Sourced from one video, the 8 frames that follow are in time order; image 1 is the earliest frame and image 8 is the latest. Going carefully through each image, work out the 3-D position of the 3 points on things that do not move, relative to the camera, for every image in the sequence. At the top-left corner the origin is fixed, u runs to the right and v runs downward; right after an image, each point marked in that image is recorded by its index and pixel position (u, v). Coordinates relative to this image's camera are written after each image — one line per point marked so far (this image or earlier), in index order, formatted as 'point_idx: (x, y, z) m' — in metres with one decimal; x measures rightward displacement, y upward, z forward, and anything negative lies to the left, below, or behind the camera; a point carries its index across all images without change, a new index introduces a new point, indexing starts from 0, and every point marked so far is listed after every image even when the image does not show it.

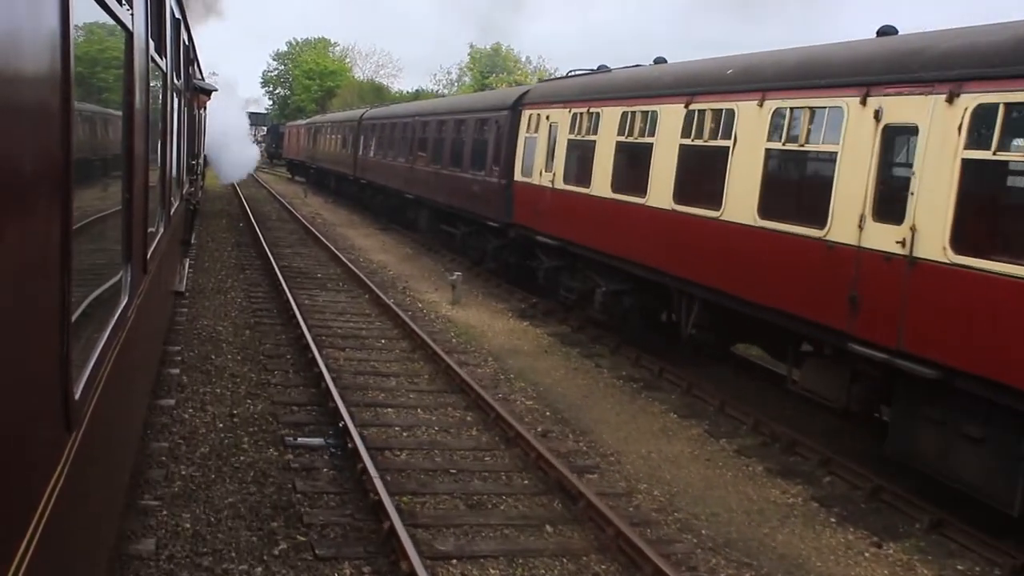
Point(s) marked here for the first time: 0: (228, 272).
0: (-3.4, +0.2, +13.8) m
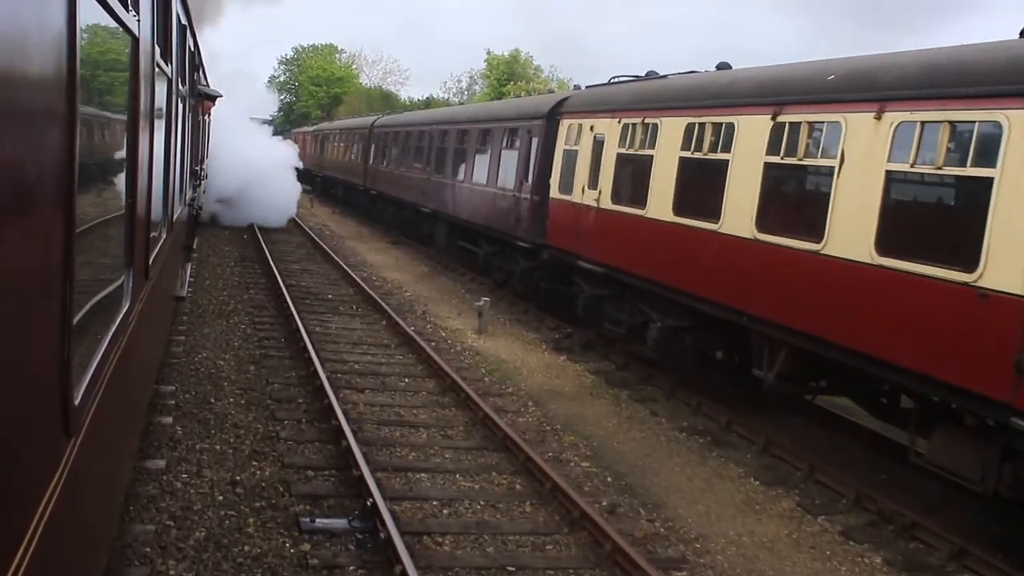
0: (-3.1, 0.0, +12.5) m
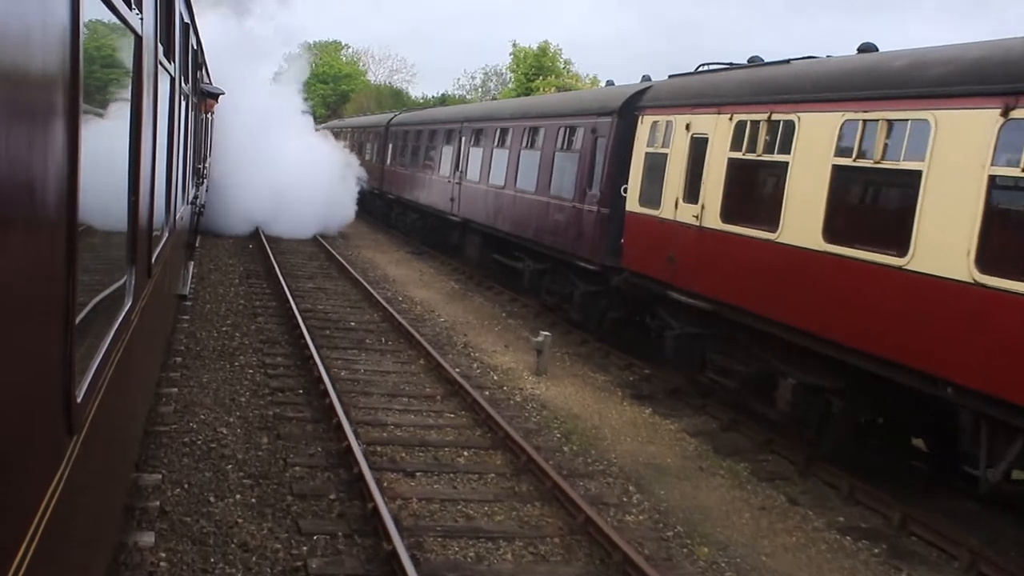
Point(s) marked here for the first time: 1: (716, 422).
0: (-2.5, -0.3, +10.5) m
1: (+1.4, -0.9, +8.1) m
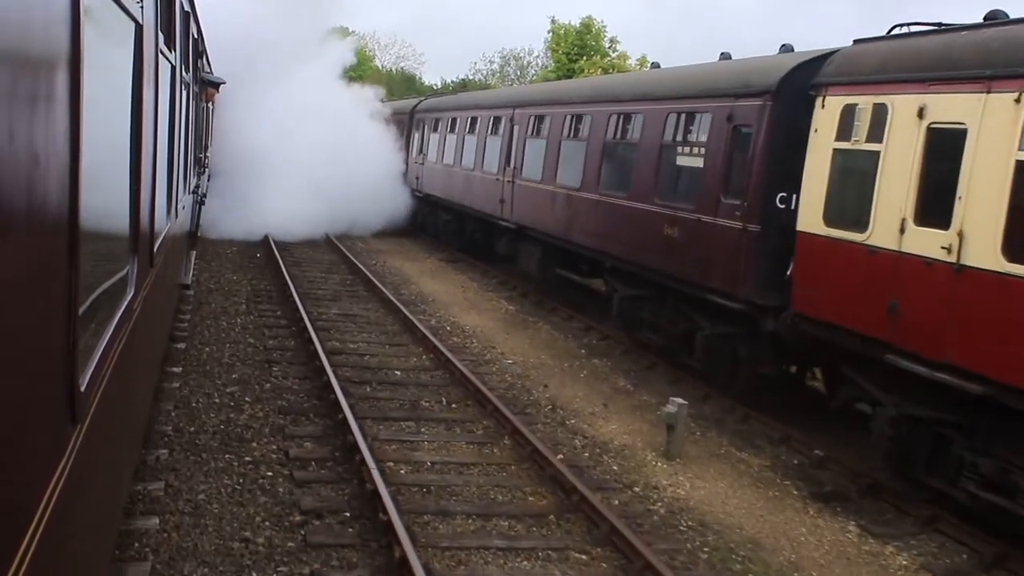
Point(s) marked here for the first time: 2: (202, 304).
0: (-1.8, -0.6, +7.8) m
1: (+2.1, -1.2, +5.4) m
2: (-2.9, -0.1, +10.6) m
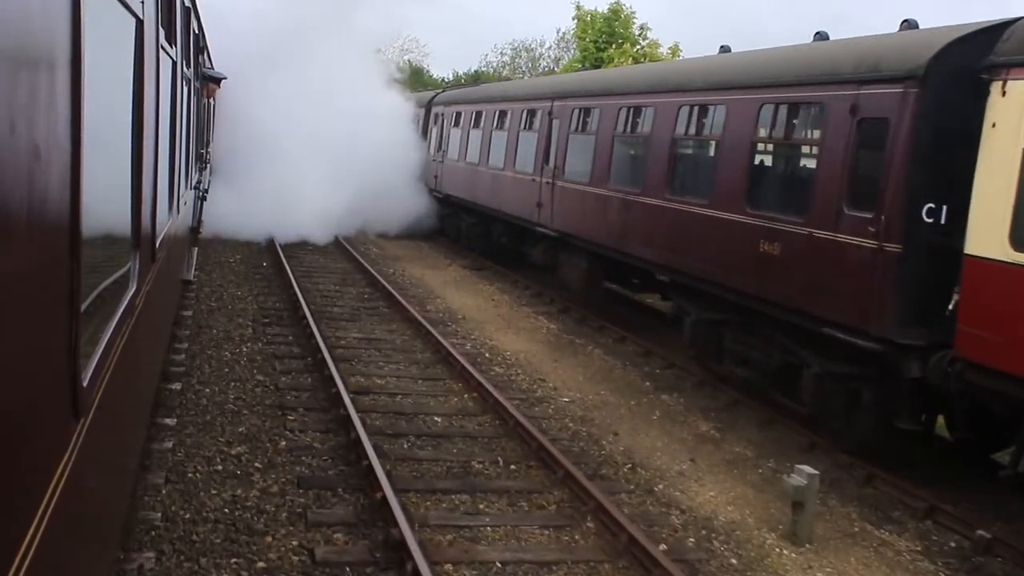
0: (-1.4, -0.8, +6.4) m
1: (+2.5, -1.4, +3.9) m
2: (-2.5, -0.3, +9.2) m
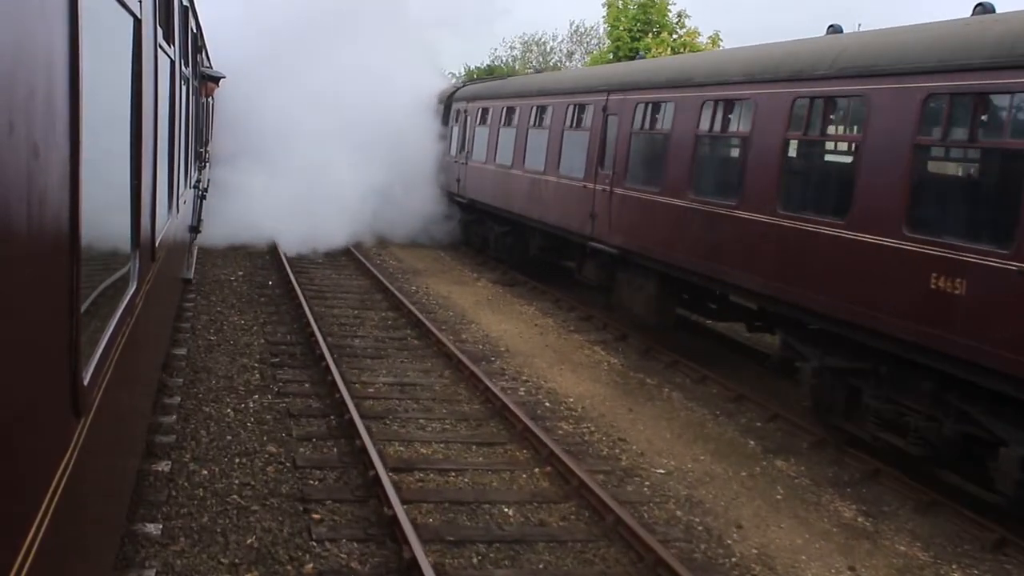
0: (-1.0, -1.0, +4.7) m
1: (+3.0, -1.6, +2.3) m
2: (-2.0, -0.6, +7.5) m
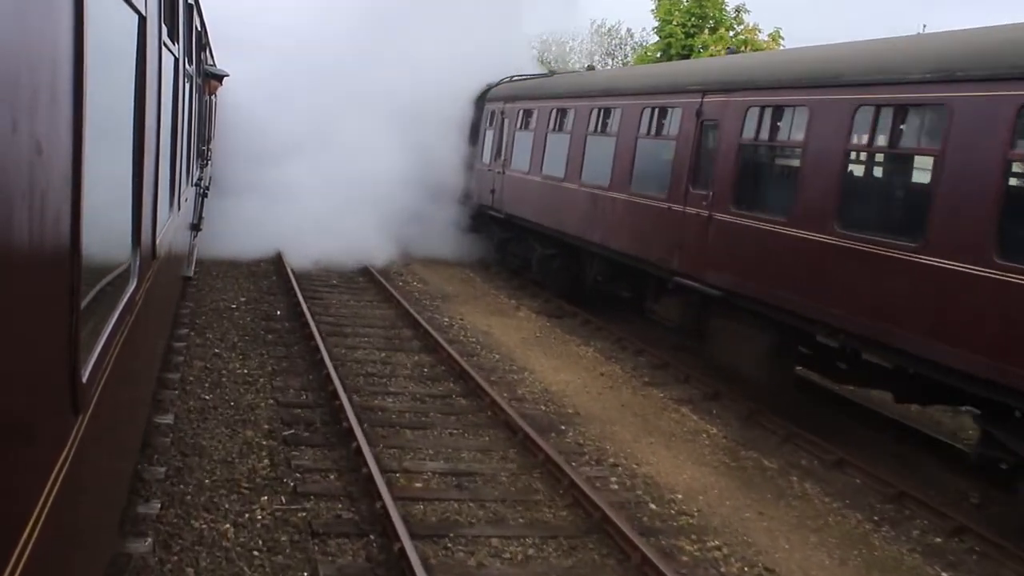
0: (-0.5, -1.3, +2.8) m
1: (+3.4, -2.0, +0.4) m
2: (-1.6, -0.8, +5.6) m
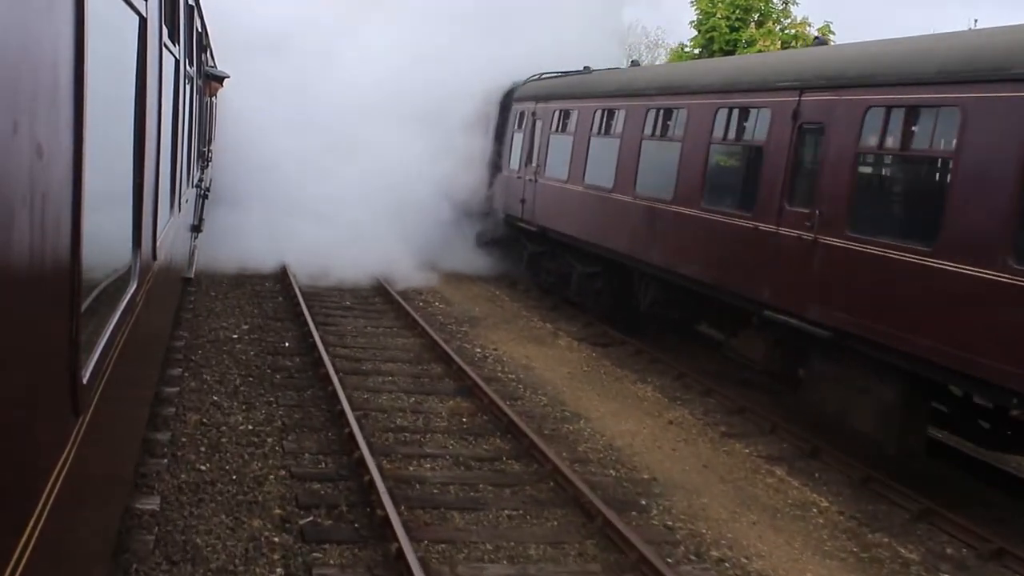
0: (-0.2, -1.5, +1.5) m
1: (+3.7, -2.2, -1.0) m
2: (-1.2, -1.0, +4.3) m
